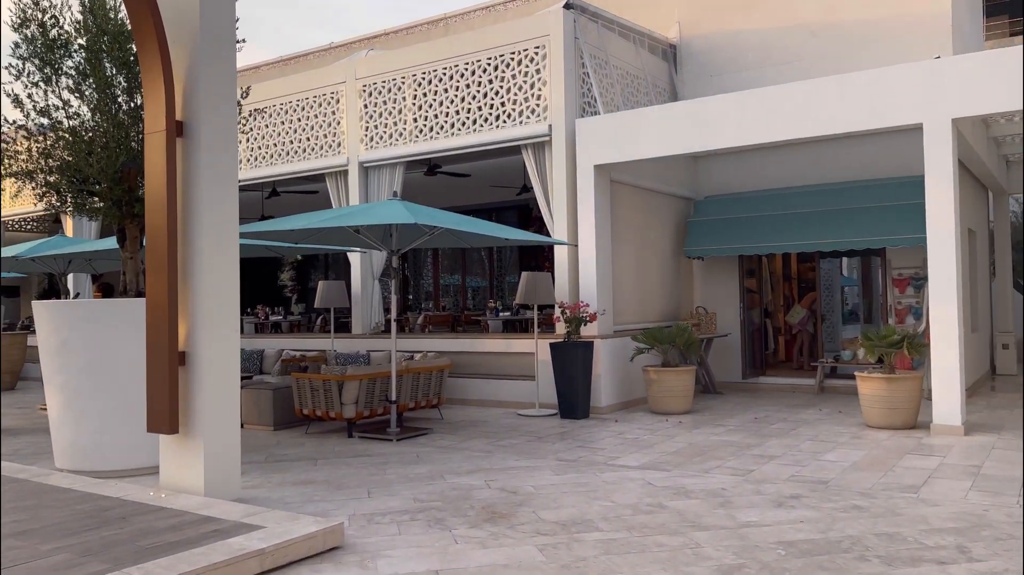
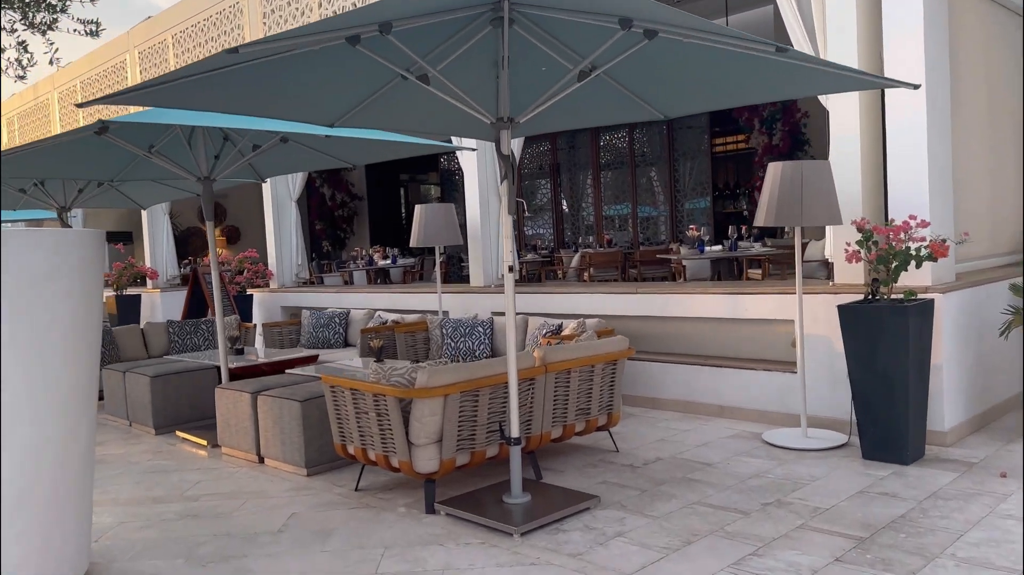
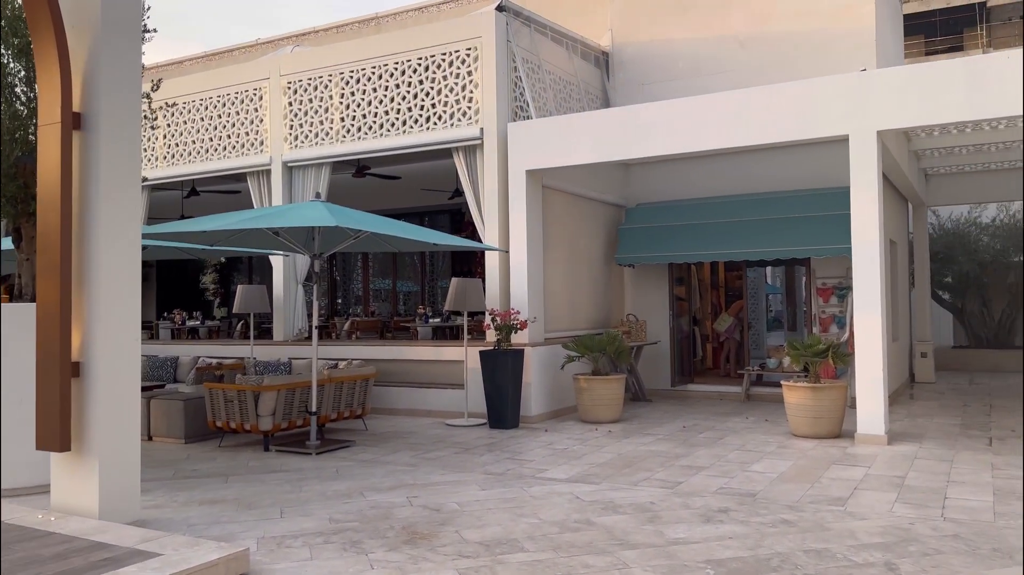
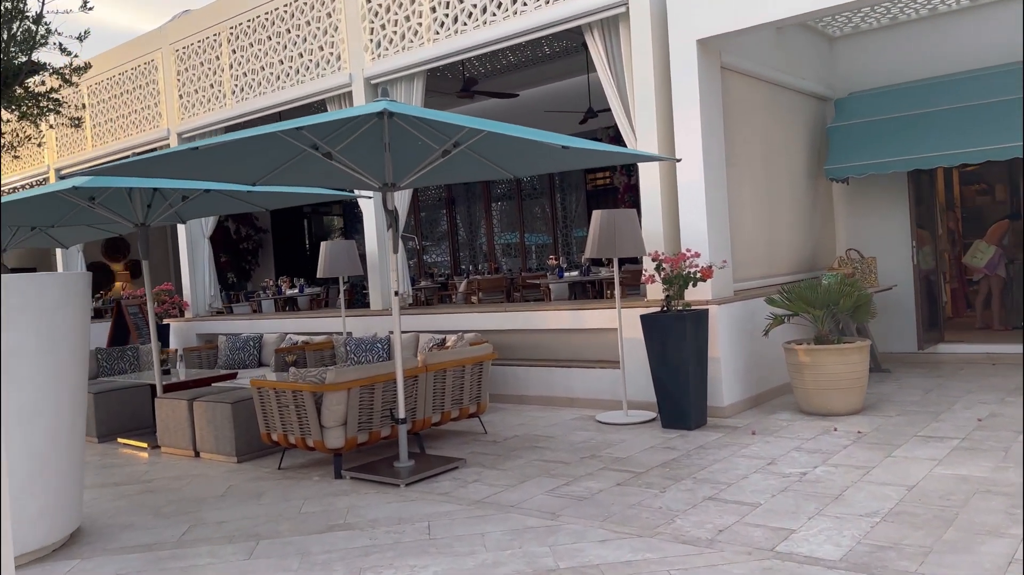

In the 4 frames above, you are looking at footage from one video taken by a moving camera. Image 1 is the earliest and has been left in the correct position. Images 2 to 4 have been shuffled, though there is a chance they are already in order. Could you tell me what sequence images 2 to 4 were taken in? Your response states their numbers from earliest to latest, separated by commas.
3, 4, 2
